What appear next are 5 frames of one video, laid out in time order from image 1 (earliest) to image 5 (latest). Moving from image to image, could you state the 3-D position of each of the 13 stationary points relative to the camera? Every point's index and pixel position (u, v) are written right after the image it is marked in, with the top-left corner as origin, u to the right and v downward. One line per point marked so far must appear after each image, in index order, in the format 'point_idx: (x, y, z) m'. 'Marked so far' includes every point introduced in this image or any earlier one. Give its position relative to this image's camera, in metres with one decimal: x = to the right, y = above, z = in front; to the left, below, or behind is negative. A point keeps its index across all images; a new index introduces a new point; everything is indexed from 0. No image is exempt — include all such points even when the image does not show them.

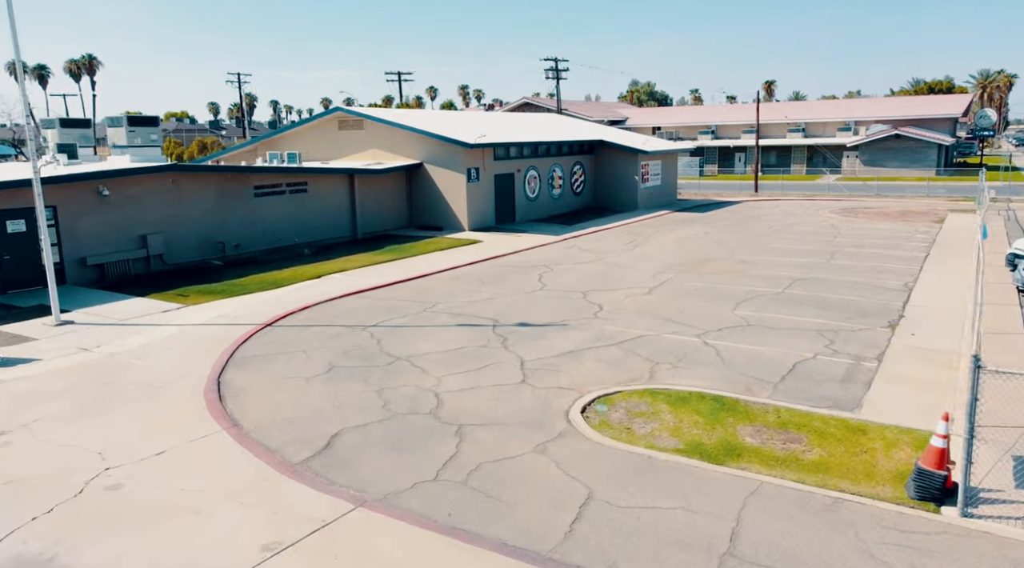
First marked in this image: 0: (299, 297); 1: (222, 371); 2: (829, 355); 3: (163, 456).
0: (-5.3, -0.3, +18.8) m
1: (-5.0, -1.5, +13.1) m
2: (+5.7, -1.3, +13.6) m
3: (-4.4, -2.2, +9.6) m
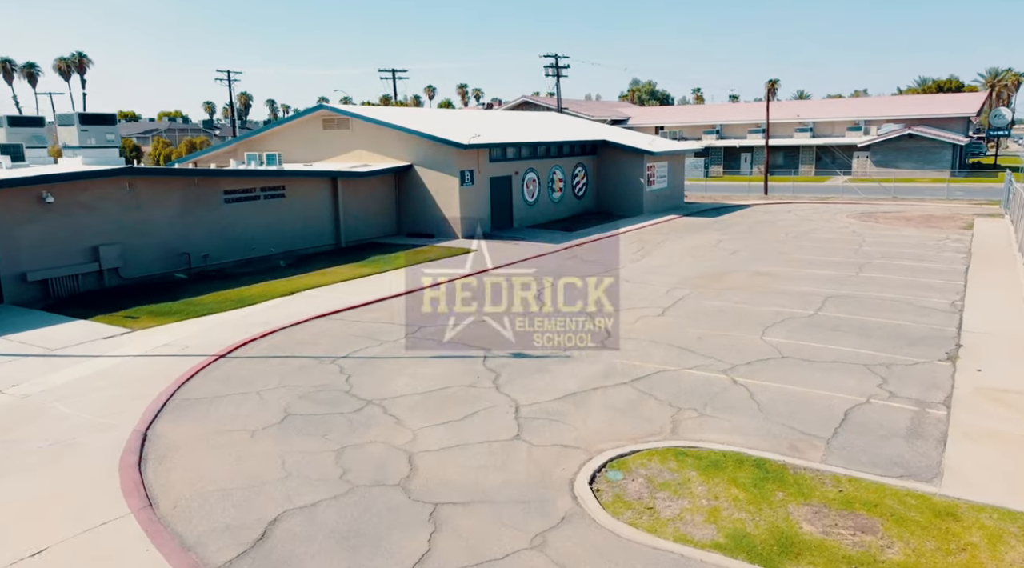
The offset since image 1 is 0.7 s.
0: (-5.4, -0.8, +16.5) m
1: (-5.1, -2.0, +10.8) m
2: (+5.6, -1.7, +11.3) m
3: (-4.6, -2.6, +7.3) m
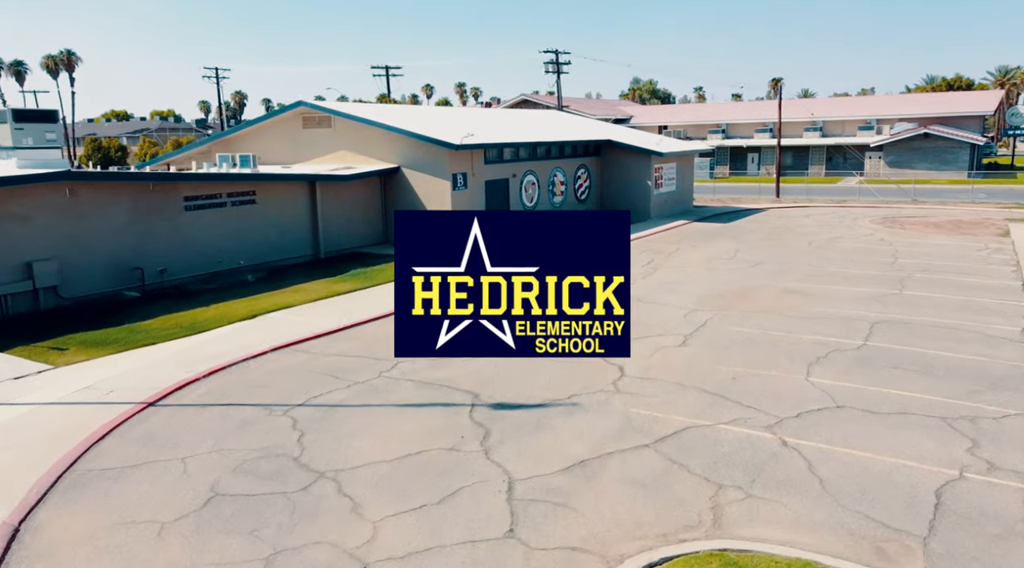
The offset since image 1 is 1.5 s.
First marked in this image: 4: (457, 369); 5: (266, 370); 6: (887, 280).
0: (-5.5, -1.3, +14.0) m
1: (-5.2, -2.4, +8.3) m
2: (+5.5, -2.2, +8.8) m
3: (-4.6, -3.1, +4.8) m
4: (-0.9, -1.5, +13.0) m
5: (-4.2, -1.5, +13.1) m
6: (+9.9, +0.1, +19.8) m
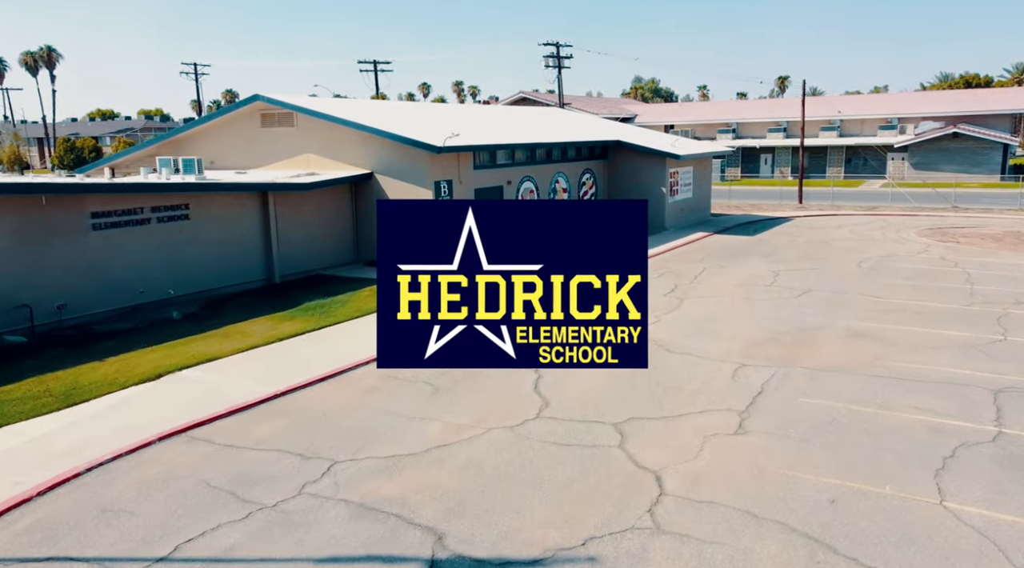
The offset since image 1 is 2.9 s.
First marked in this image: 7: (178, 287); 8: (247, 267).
0: (-5.7, -2.1, +9.9) m
1: (-5.4, -3.2, +4.2) m
2: (+5.3, -3.0, +4.7) m
3: (-4.8, -3.9, +0.7) m
4: (-1.1, -2.3, +8.9) m
5: (-4.4, -2.3, +8.9) m
6: (+9.7, -0.7, +15.7) m
7: (-7.9, -0.1, +18.0) m
8: (-6.9, +0.4, +19.7) m
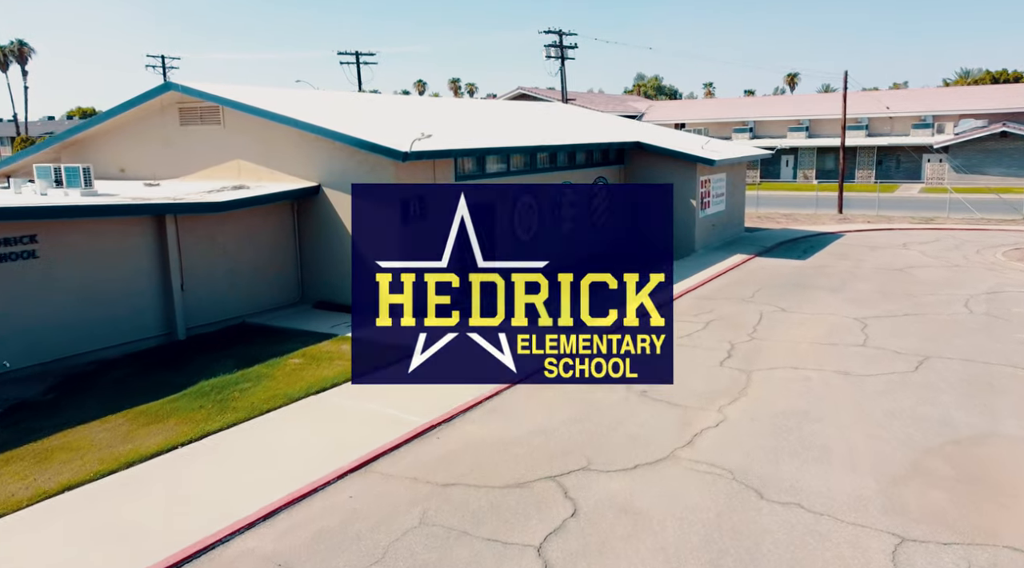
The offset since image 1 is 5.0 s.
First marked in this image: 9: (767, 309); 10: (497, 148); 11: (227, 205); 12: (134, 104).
0: (-5.8, -3.2, +4.3) m
1: (-5.5, -4.4, -1.4) m
2: (+5.2, -4.2, -0.8) m
3: (-4.9, -5.1, -4.8) m
4: (-1.2, -3.4, +3.3) m
5: (-4.5, -3.4, +3.4) m
6: (+9.5, -1.8, +10.2) m
7: (-8.1, -1.2, +12.5) m
8: (-7.0, -0.7, +14.1) m
9: (+5.8, -0.6, +17.1) m
10: (-0.4, +3.3, +18.0) m
11: (-5.6, +1.6, +14.8) m
12: (-9.2, +4.5, +18.5) m
